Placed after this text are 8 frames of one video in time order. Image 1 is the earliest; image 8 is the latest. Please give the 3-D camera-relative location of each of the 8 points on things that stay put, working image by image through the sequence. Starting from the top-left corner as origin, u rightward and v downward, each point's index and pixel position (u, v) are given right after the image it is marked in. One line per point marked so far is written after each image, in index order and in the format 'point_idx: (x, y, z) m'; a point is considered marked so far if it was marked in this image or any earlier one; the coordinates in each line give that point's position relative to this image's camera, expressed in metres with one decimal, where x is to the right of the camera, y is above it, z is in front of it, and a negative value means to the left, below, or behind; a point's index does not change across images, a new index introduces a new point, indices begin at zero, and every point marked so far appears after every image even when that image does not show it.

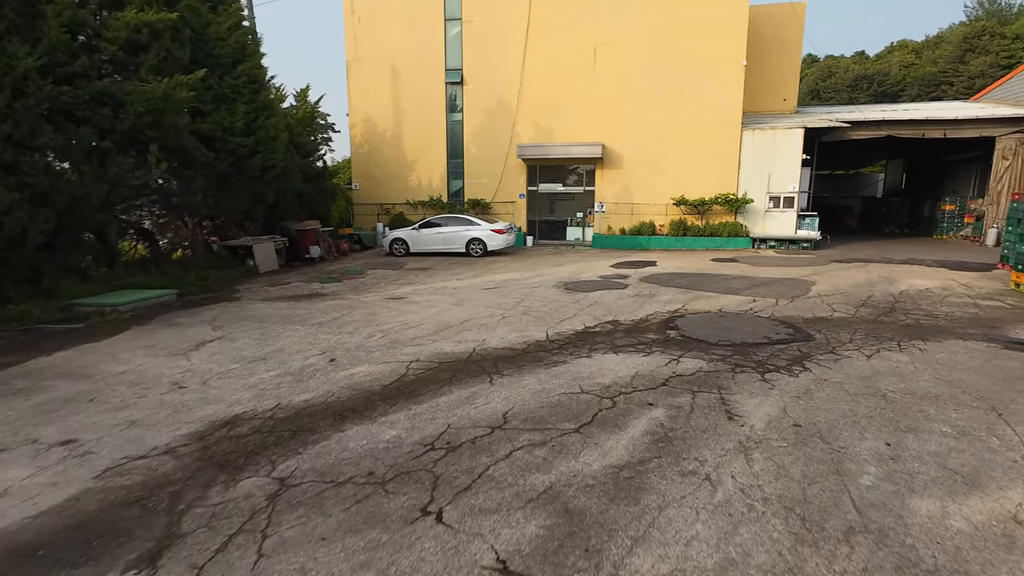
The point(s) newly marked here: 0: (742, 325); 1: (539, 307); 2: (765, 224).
0: (+2.8, -0.5, +6.7) m
1: (+0.4, -0.3, +7.9) m
2: (+7.2, +1.8, +15.4) m
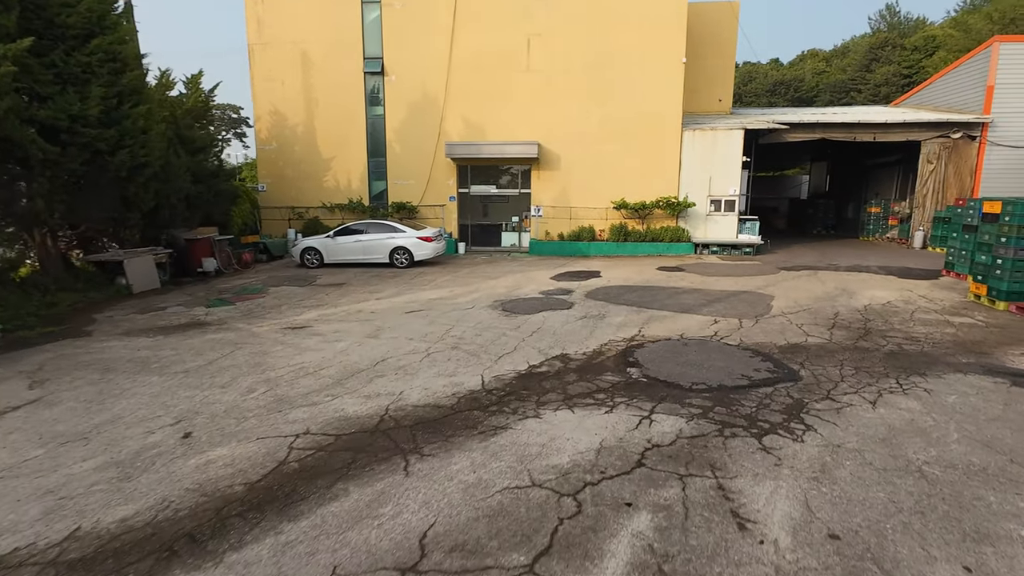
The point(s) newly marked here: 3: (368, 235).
0: (+2.1, -0.7, +5.6) m
1: (-0.5, -0.6, +6.5) m
2: (+5.3, +1.7, +14.9) m
3: (-3.5, +1.3, +12.9) m
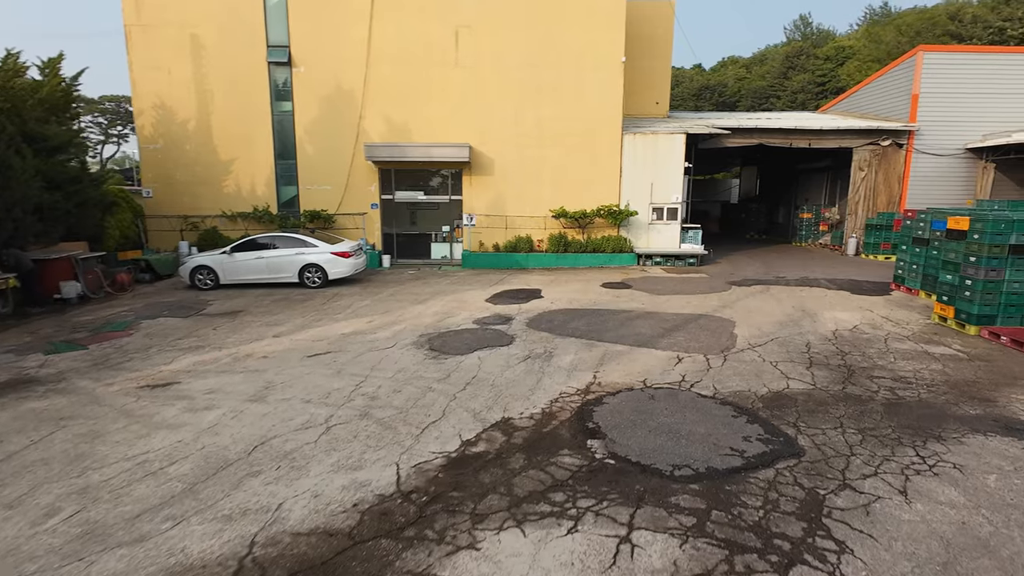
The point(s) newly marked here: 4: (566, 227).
0: (+1.5, -1.1, +4.5) m
1: (-1.2, -1.1, +5.2) m
2: (+3.6, +1.3, +14.1) m
3: (-4.9, +0.8, +11.1) m
4: (+1.4, +1.6, +14.1) m
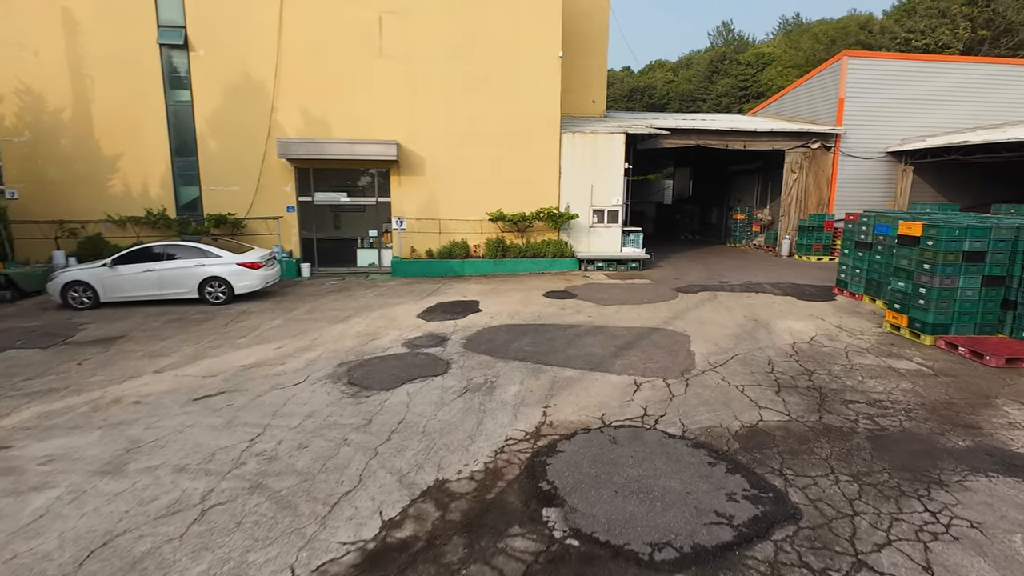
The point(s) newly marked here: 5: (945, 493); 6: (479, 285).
0: (+1.1, -1.3, +3.8) m
1: (-1.7, -1.3, +4.1) m
2: (+1.9, +1.2, +13.5) m
3: (-6.1, +0.5, +9.6) m
4: (-0.2, +1.4, +13.2) m
5: (+2.8, -1.3, +3.5) m
6: (-0.7, +0.1, +11.4) m
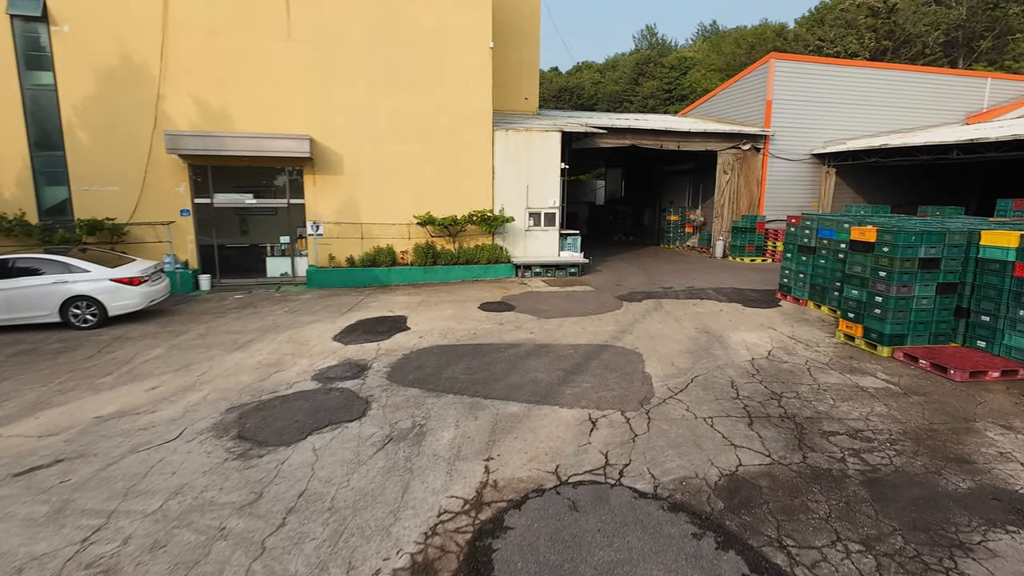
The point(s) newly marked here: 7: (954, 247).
0: (+0.7, -1.5, +3.0) m
1: (-2.0, -1.5, +2.9) m
2: (+0.3, +1.0, +12.7) m
3: (-7.2, +0.1, +7.8) m
4: (-1.8, +1.2, +12.2) m
5: (+2.5, -1.5, +2.9) m
6: (-2.0, -0.2, +10.3) m
7: (+5.1, +0.5, +6.2) m
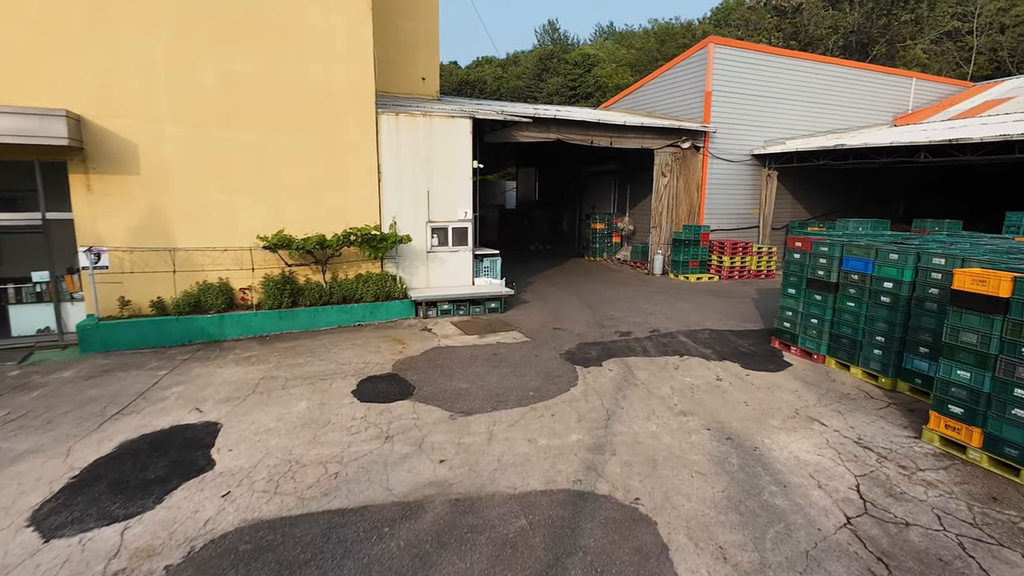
0: (+0.7, -2.2, -0.2) m
1: (-2.0, -2.3, -0.7) m
2: (-1.5, +0.3, +9.4) m
3: (-7.9, -0.8, +3.2) m
4: (-3.4, +0.4, +8.5) m
5: (+2.5, -2.2, +0.1) m
6: (-3.3, -1.0, +6.6) m
7: (+4.4, -0.1, +3.8) m
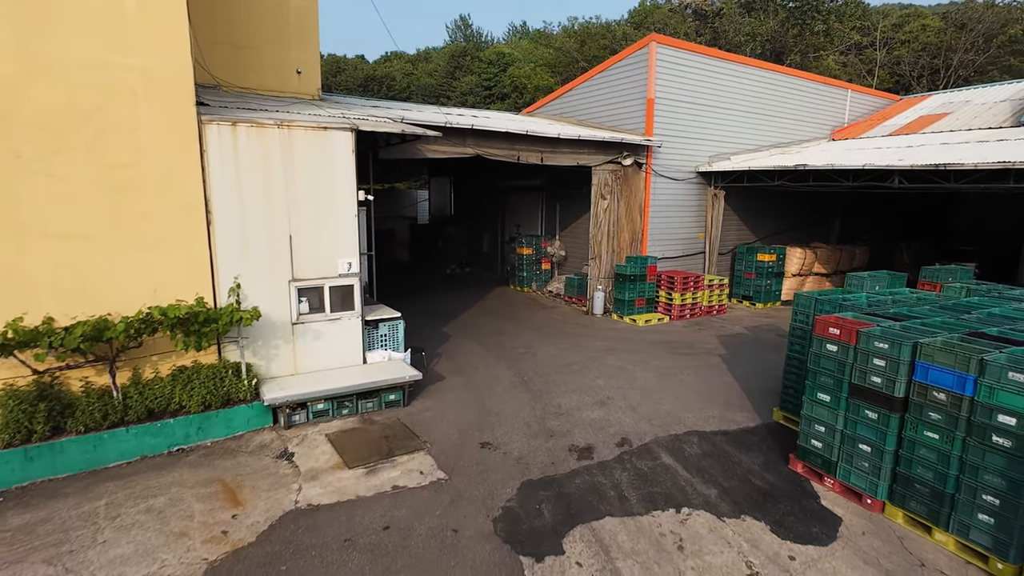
0: (+1.0, -3.2, -2.6) m
1: (-1.5, -3.4, -3.6) m
2: (-2.6, -0.8, +6.4) m
3: (-8.0, -2.0, -0.6) m
4: (-4.4, -0.7, +5.2) m
5: (+2.7, -3.1, -2.1) m
6: (-4.0, -2.1, +3.4) m
7: (+4.0, -1.0, +1.8) m
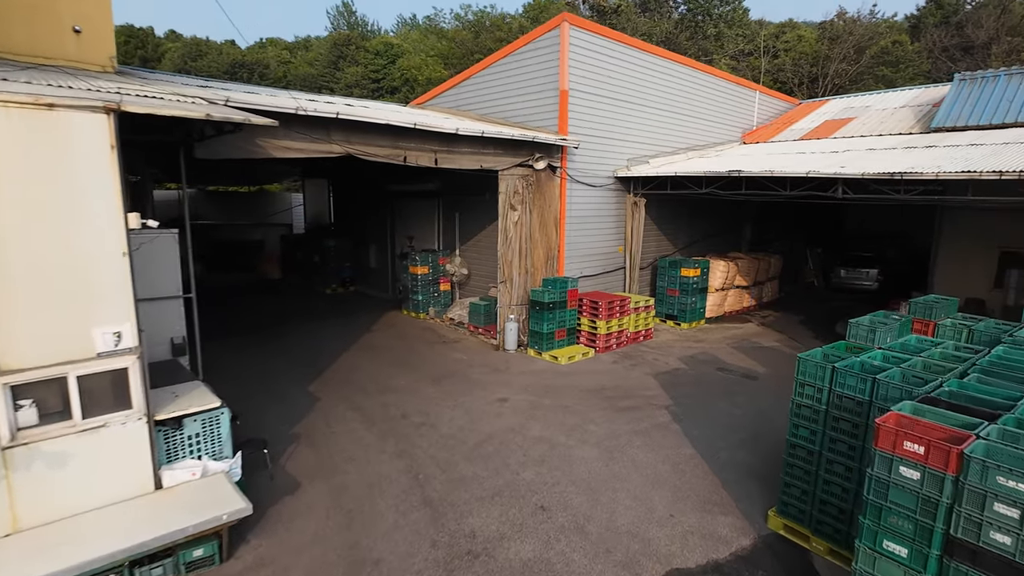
0: (+1.9, -3.8, -4.6) m
1: (-0.4, -4.0, -6.0) m
2: (-3.4, -1.4, +3.6) m
3: (-7.4, -2.9, -4.3) m
4: (-5.0, -1.4, +2.1) m
5: (+3.5, -3.6, -3.8) m
6: (-4.2, -2.8, +0.4) m
7: (+4.0, -1.5, +0.3) m
